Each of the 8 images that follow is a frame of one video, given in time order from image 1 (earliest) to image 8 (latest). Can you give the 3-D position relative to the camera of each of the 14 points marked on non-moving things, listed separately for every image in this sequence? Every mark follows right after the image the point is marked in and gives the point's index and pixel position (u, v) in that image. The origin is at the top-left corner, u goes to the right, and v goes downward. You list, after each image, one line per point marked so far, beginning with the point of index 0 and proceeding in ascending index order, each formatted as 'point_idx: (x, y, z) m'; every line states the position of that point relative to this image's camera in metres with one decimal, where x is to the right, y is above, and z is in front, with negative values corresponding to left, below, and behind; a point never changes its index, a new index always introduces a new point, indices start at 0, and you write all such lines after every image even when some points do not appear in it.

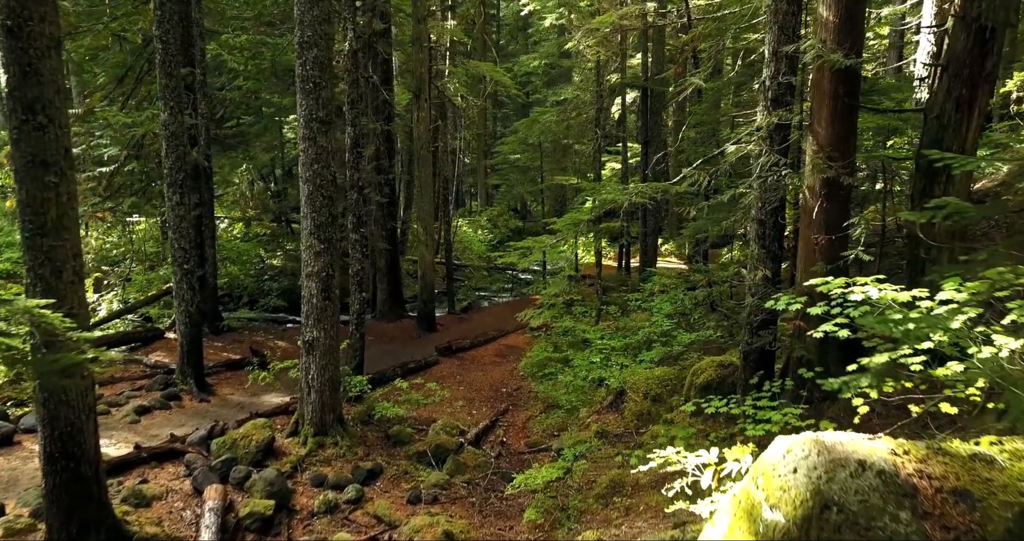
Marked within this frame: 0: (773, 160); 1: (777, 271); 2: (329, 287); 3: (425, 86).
0: (+3.0, +1.3, +6.2) m
1: (+3.2, 0.0, +6.5) m
2: (-2.7, -0.3, +7.9) m
3: (-2.3, +4.9, +14.4) m
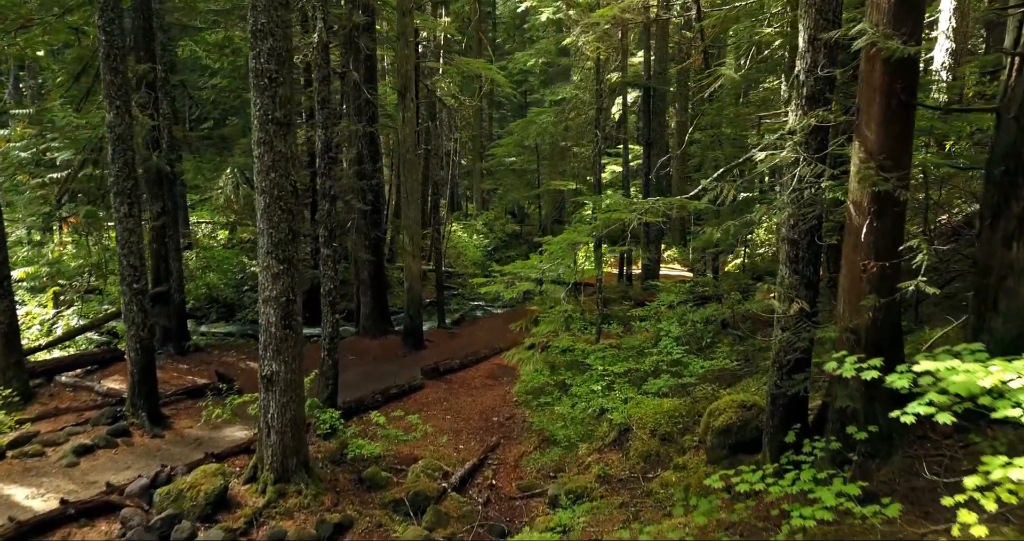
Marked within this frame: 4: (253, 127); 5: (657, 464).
0: (+2.9, +1.0, +5.1) m
1: (+3.1, -0.3, +5.5) m
2: (-2.9, -0.6, +6.9) m
3: (-2.5, +4.6, +13.3) m
4: (-3.2, +1.7, +6.6) m
5: (+2.0, -2.6, +7.3) m
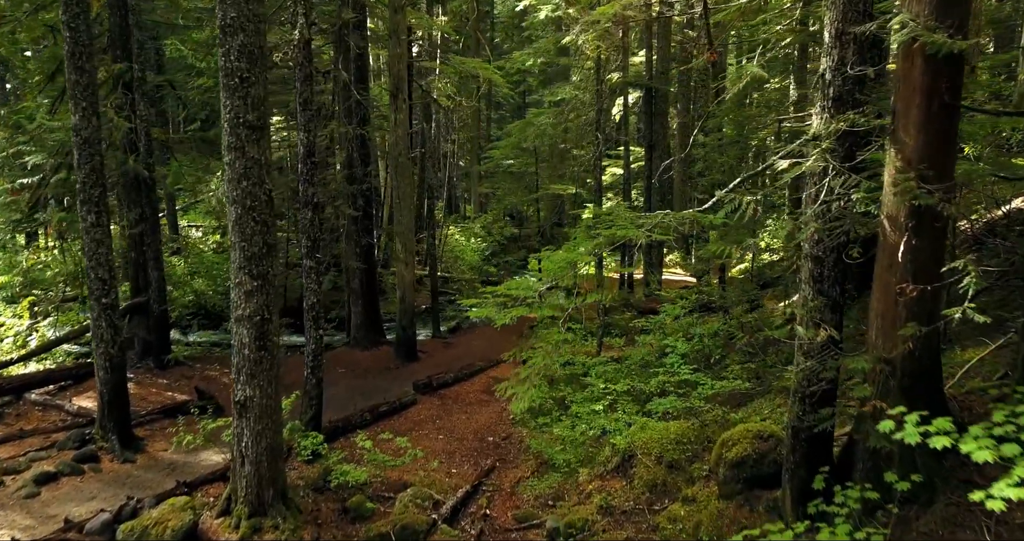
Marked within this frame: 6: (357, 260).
0: (+2.8, +0.8, +4.6) m
1: (+3.0, -0.5, +4.9) m
2: (-2.9, -0.8, +6.3) m
3: (-2.5, +4.4, +12.8) m
4: (-3.2, +1.6, +6.0) m
5: (+1.9, -2.8, +6.7) m
6: (-3.7, +0.2, +12.7) m
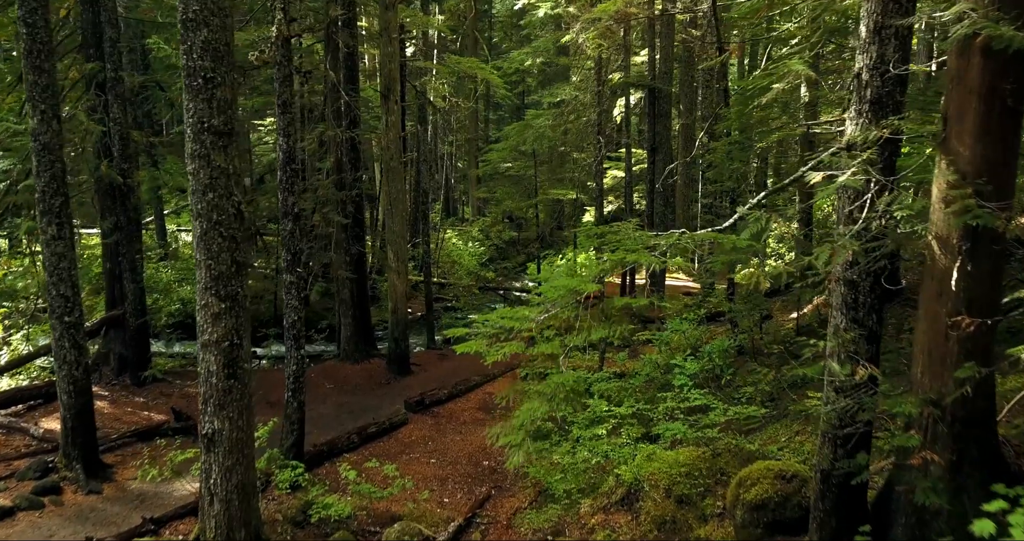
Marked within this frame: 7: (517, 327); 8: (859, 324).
0: (+2.8, +0.6, +4.0) m
1: (+3.0, -0.7, +4.3) m
2: (-3.0, -1.0, +5.8) m
3: (-2.6, +4.2, +12.2) m
4: (-3.3, +1.3, +5.4) m
5: (+1.9, -3.0, +6.2) m
6: (-3.7, 0.0, +12.1) m
7: (0.0, -0.7, +6.3) m
8: (+2.8, -0.4, +4.3) m
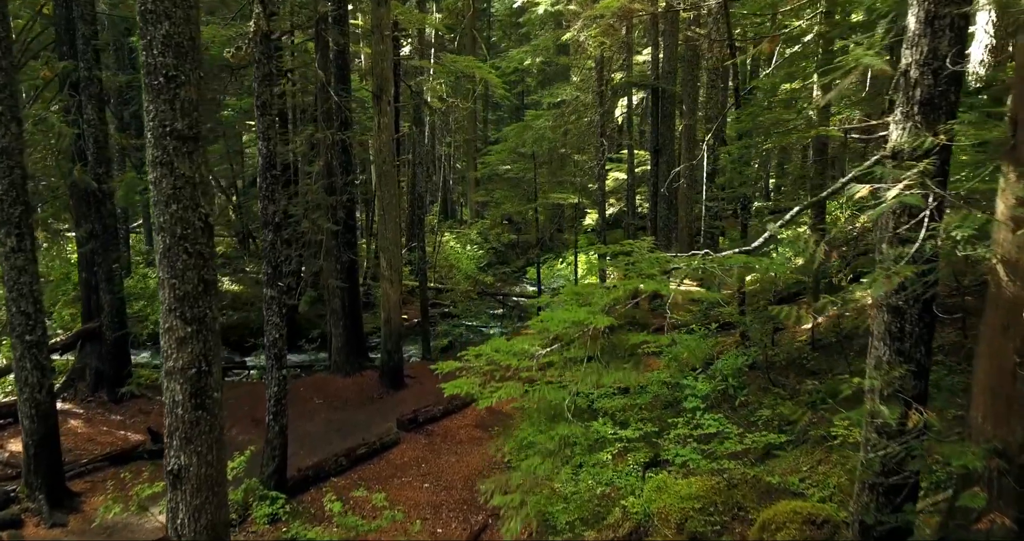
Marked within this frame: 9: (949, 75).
0: (+2.7, +0.4, +3.4) m
1: (+3.0, -0.9, +3.8) m
2: (-3.0, -1.2, +5.2) m
3: (-2.6, +4.0, +11.6) m
4: (-3.3, +1.2, +4.9) m
5: (+1.8, -3.2, +5.6) m
6: (-3.7, -0.2, +11.5) m
7: (0.0, -0.9, +5.8) m
8: (+2.8, -0.6, +3.7) m
9: (+2.9, +1.3, +3.6) m
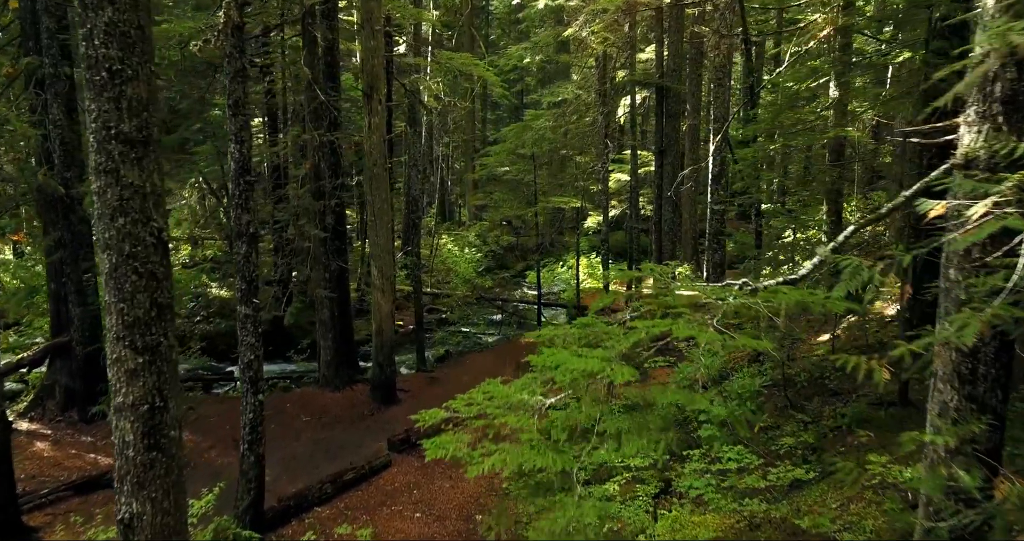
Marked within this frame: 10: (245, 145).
0: (+2.7, +0.2, +2.8) m
1: (+2.9, -1.1, +3.2) m
2: (-3.0, -1.3, +4.6) m
3: (-2.7, +3.8, +11.0) m
4: (-3.3, +1.0, +4.2) m
5: (+1.8, -3.4, +5.0) m
6: (-3.8, -0.3, +10.9) m
7: (0.0, -1.1, +5.1) m
8: (+2.7, -0.8, +3.1) m
9: (+2.9, +1.1, +2.9) m
10: (-3.2, +1.5, +6.6) m
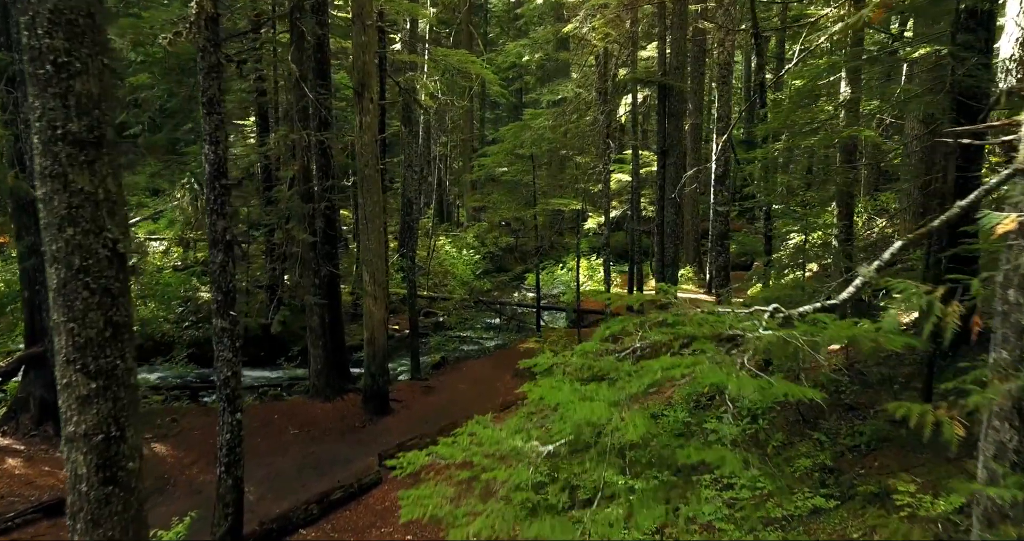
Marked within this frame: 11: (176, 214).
0: (+2.7, +0.1, +2.4) m
1: (+2.9, -1.2, +2.7) m
2: (-3.1, -1.5, +4.1) m
3: (-2.7, +3.7, +10.6) m
4: (-3.4, +0.9, +3.8) m
5: (+1.8, -3.5, +4.6) m
6: (-3.8, -0.5, +10.5) m
7: (0.0, -1.2, +4.7) m
8: (+2.7, -0.9, +2.7) m
9: (+2.8, +1.0, +2.5) m
10: (-3.3, +1.4, +6.1) m
11: (-10.8, +1.8, +17.3) m
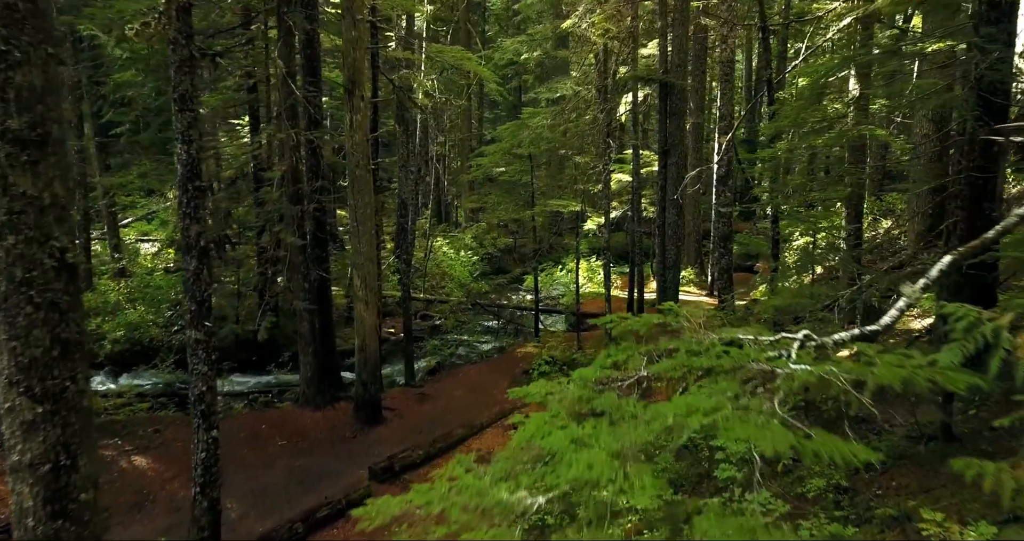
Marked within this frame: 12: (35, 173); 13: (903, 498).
0: (+2.6, 0.0, +2.0) m
1: (+2.8, -1.3, +2.4) m
2: (-3.1, -1.5, +3.8) m
3: (-2.8, +3.7, +10.2) m
4: (-3.4, +0.8, +3.4) m
5: (+1.7, -3.6, +4.2) m
6: (-3.9, -0.5, +10.1) m
7: (-0.1, -1.3, +4.3) m
8: (+2.6, -1.0, +2.3) m
9: (+2.8, +0.9, +2.1) m
10: (-3.3, +1.3, +5.8) m
11: (-10.9, +1.8, +17.0) m
12: (-3.1, +0.7, +3.5) m
13: (+3.9, -2.3, +5.4) m
